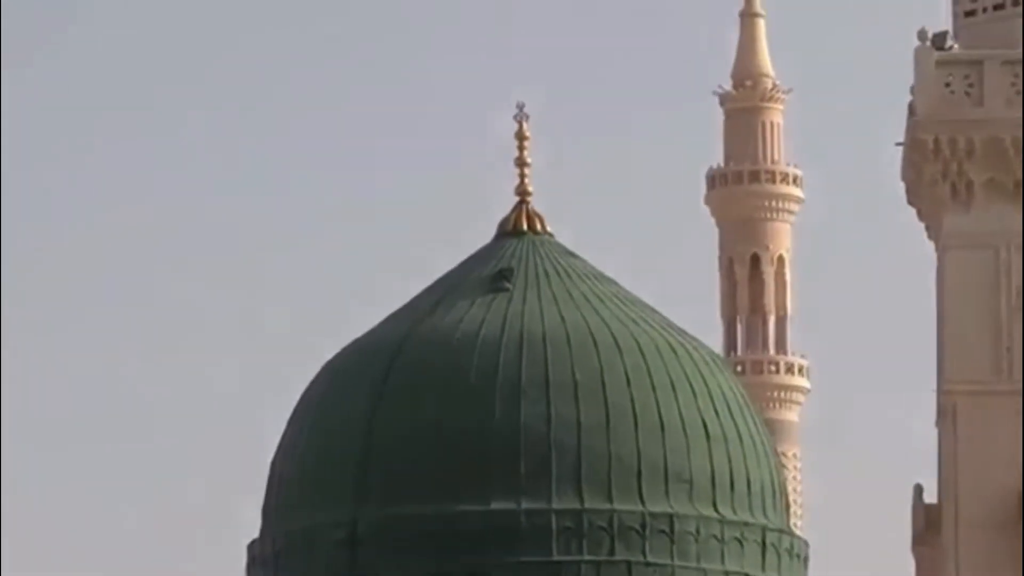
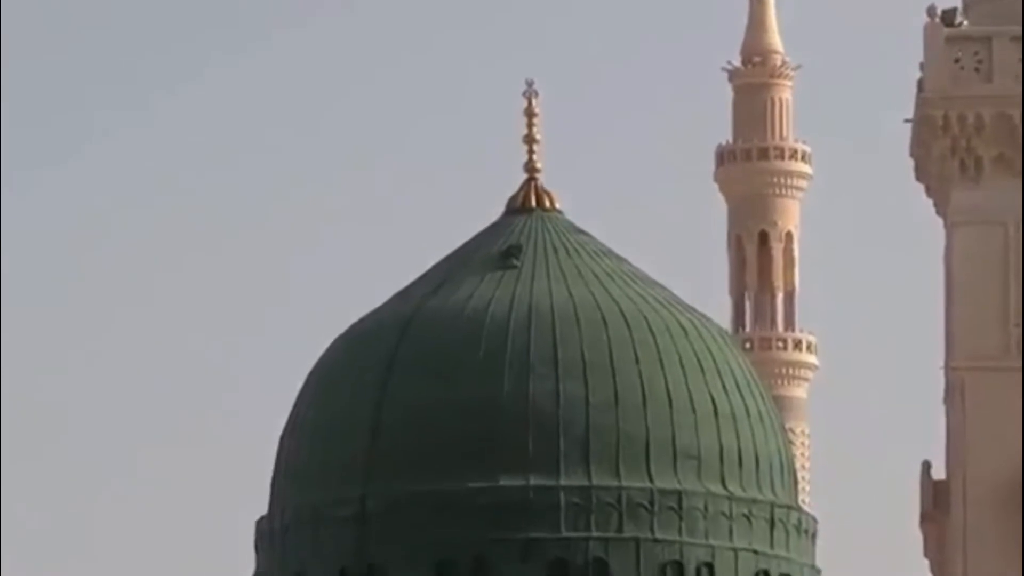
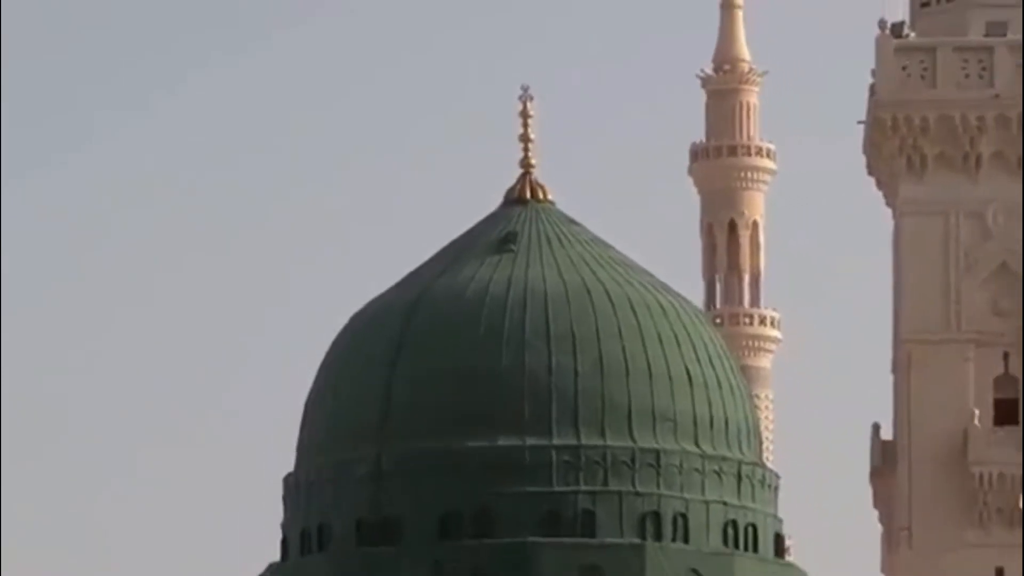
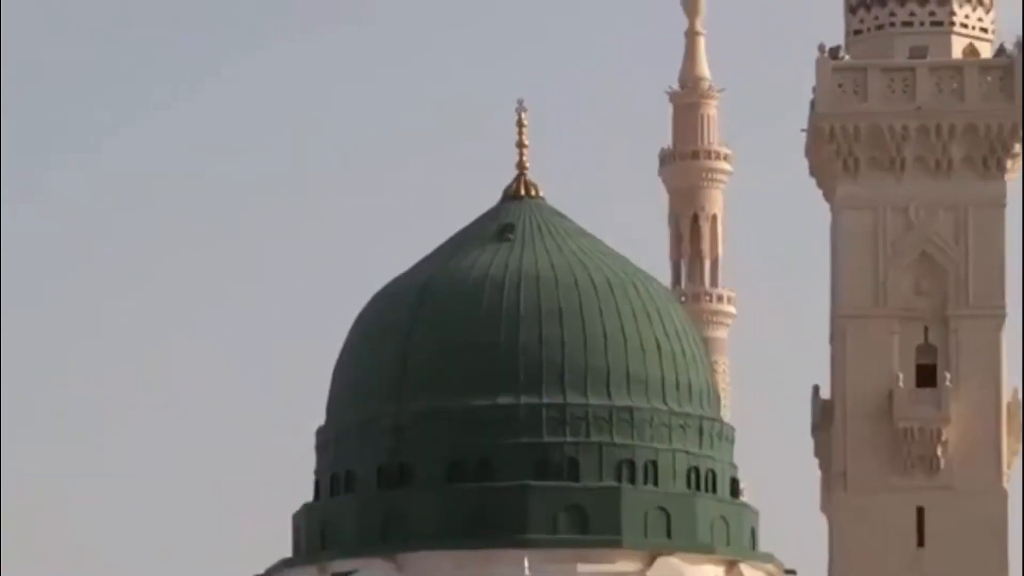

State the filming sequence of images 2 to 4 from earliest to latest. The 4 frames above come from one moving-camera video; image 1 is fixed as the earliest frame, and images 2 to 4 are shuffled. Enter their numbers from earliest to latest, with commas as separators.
2, 3, 4
